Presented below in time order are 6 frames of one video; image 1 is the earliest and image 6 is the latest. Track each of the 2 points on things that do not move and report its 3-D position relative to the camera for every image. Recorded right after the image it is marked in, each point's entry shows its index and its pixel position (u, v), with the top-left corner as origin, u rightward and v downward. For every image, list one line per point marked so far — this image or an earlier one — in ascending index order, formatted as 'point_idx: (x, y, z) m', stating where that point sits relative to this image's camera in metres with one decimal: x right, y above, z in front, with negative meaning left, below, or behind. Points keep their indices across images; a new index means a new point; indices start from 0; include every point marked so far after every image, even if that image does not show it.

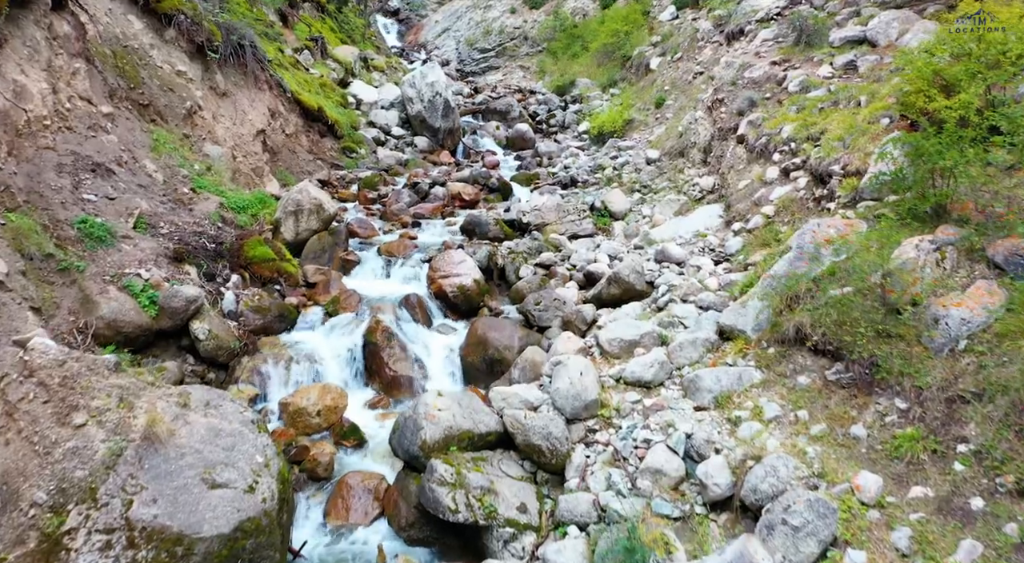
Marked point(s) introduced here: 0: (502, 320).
0: (-0.1, -0.5, +7.4) m
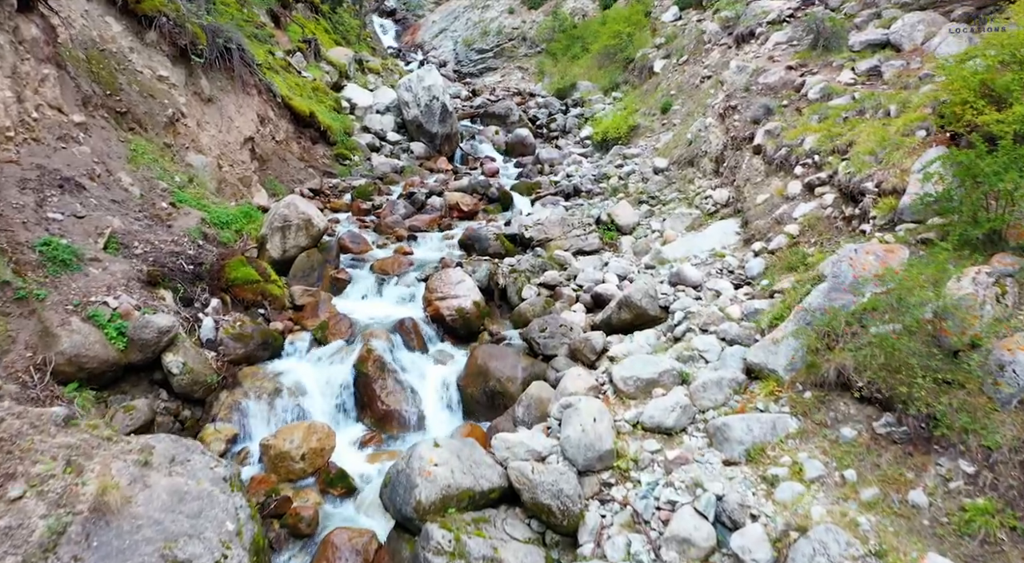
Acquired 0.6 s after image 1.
0: (-0.1, -0.7, +6.9) m
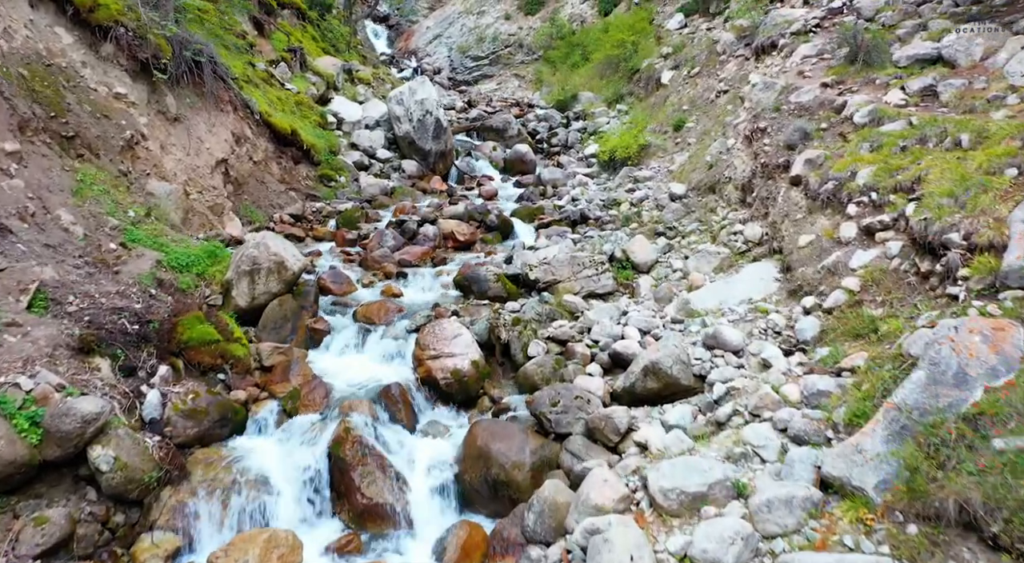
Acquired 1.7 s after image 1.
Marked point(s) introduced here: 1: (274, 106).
0: (0.0, -1.3, +5.8) m
1: (-4.9, +3.6, +12.9) m
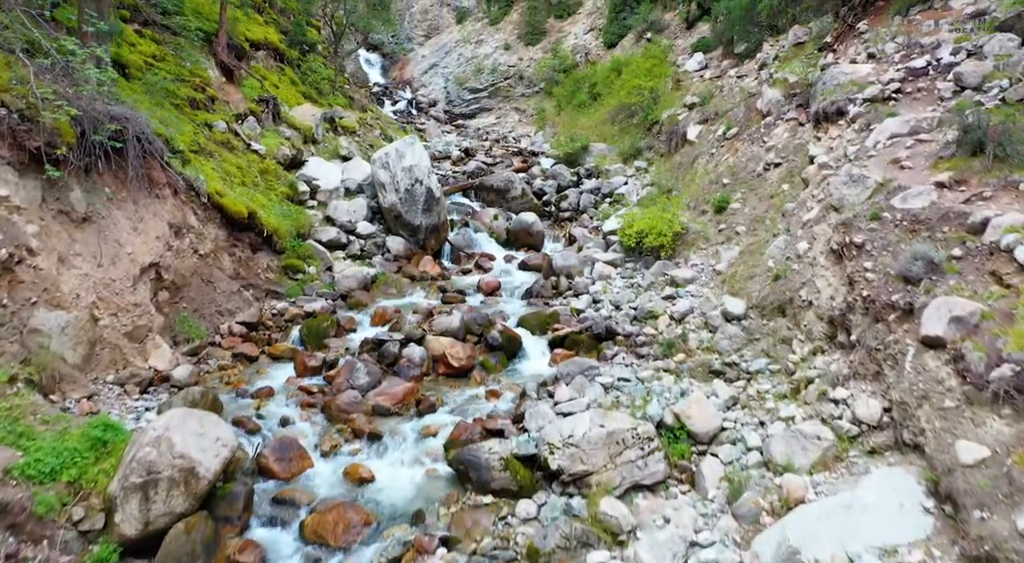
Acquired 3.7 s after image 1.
0: (+0.1, -3.0, +3.4) m
1: (-4.8, +1.7, +10.7) m
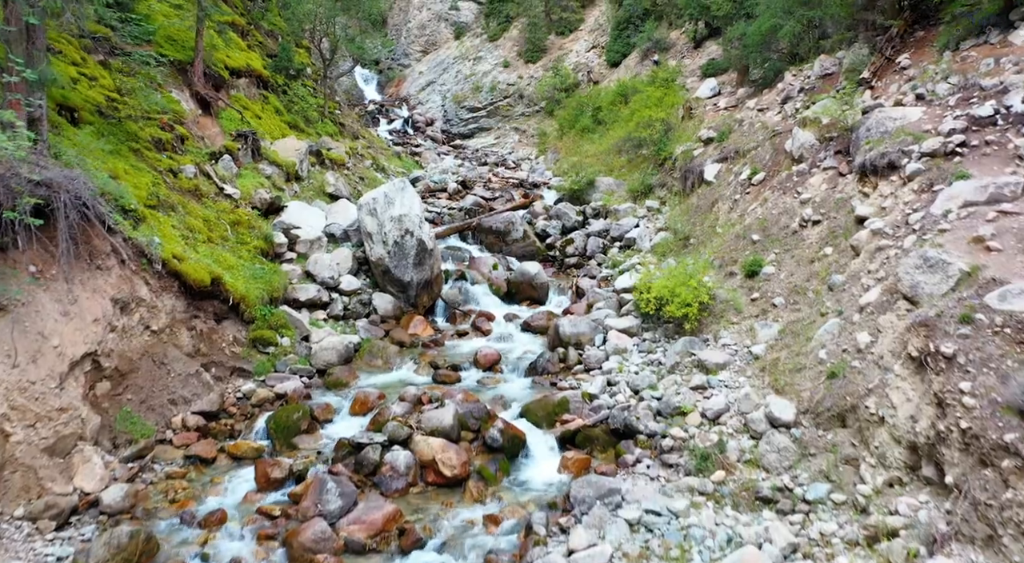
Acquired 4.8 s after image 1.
0: (+0.1, -3.9, +2.1) m
1: (-4.8, +0.7, +9.4) m
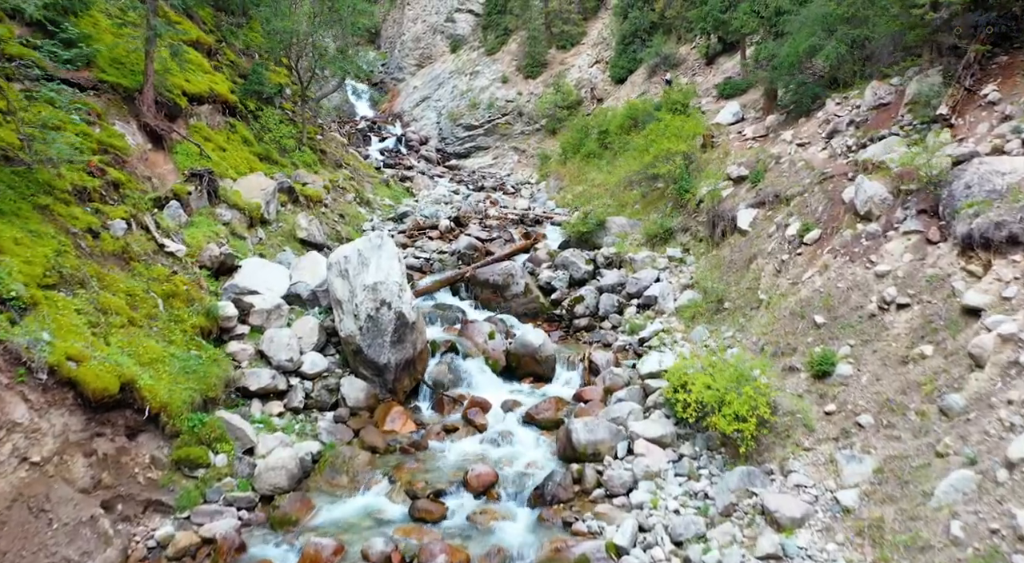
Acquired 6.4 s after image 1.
0: (+0.2, -5.0, 0.0) m
1: (-4.8, -0.5, +7.3) m
